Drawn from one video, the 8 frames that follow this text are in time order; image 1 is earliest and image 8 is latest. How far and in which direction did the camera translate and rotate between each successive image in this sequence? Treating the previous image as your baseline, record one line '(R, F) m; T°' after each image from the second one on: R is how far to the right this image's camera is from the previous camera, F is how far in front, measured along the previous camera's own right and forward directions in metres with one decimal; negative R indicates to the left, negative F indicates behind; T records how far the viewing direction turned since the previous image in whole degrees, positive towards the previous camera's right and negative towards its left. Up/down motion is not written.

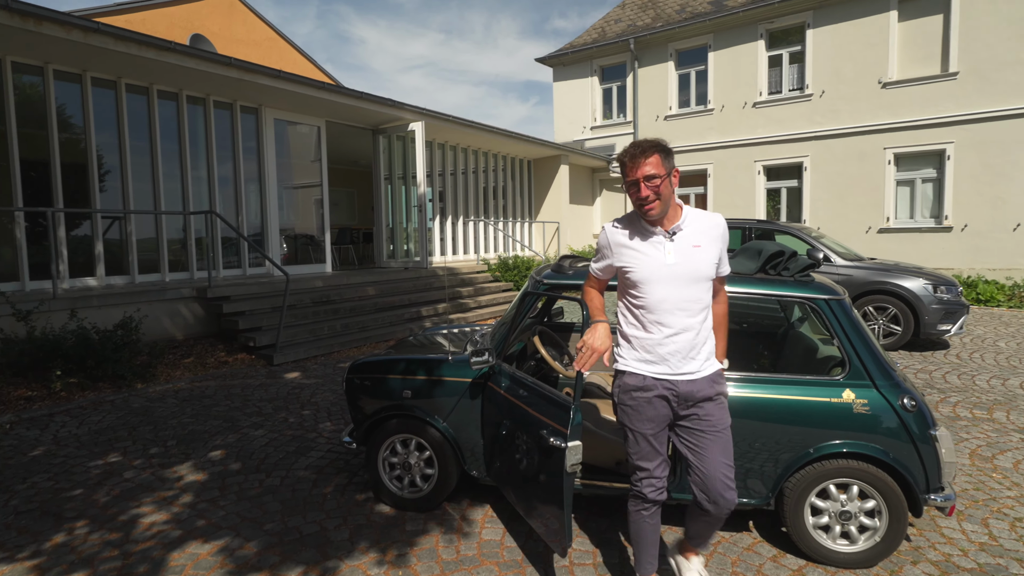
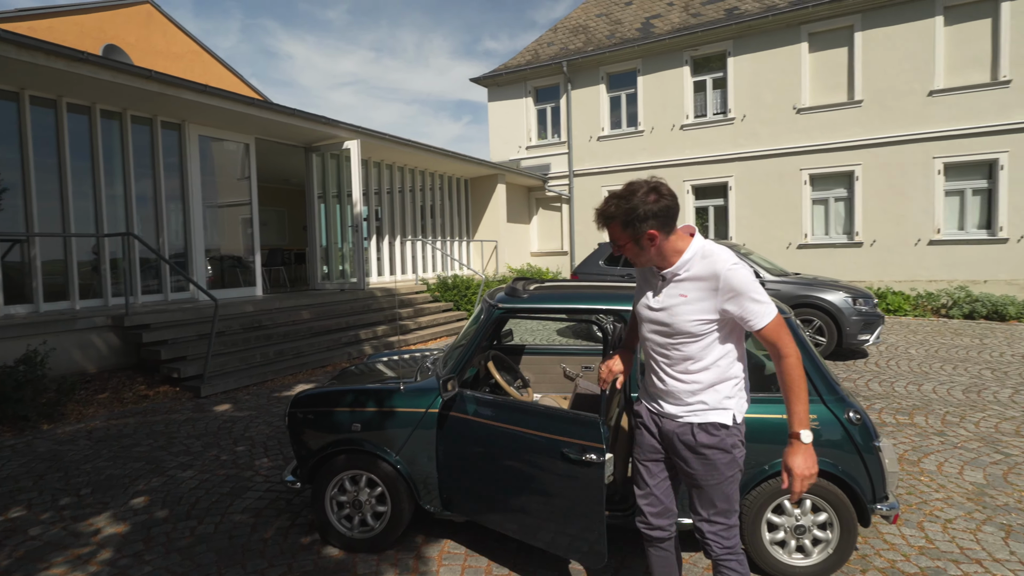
(-0.1, +0.1) m; +6°
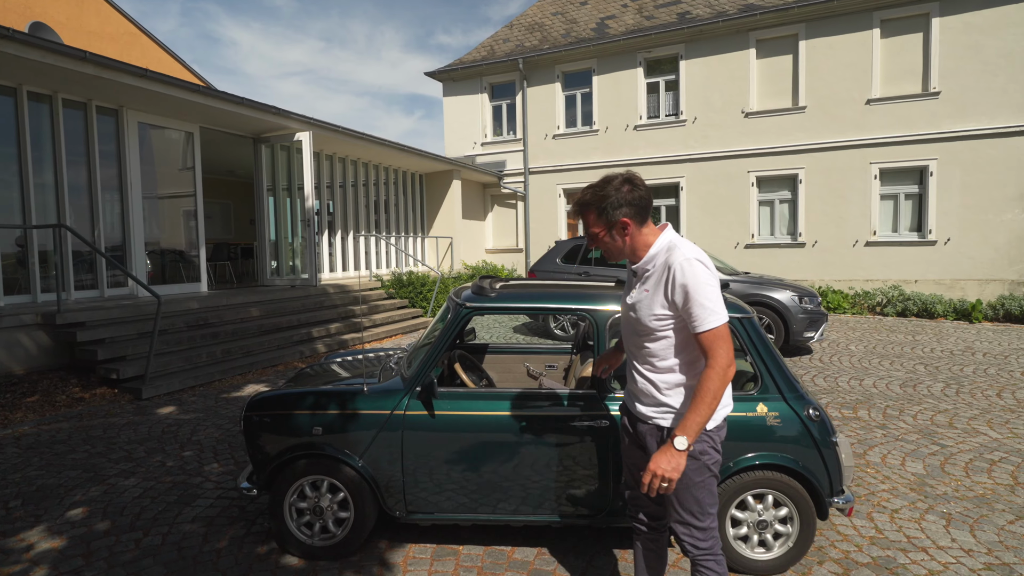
(-0.1, +0.1) m; +5°
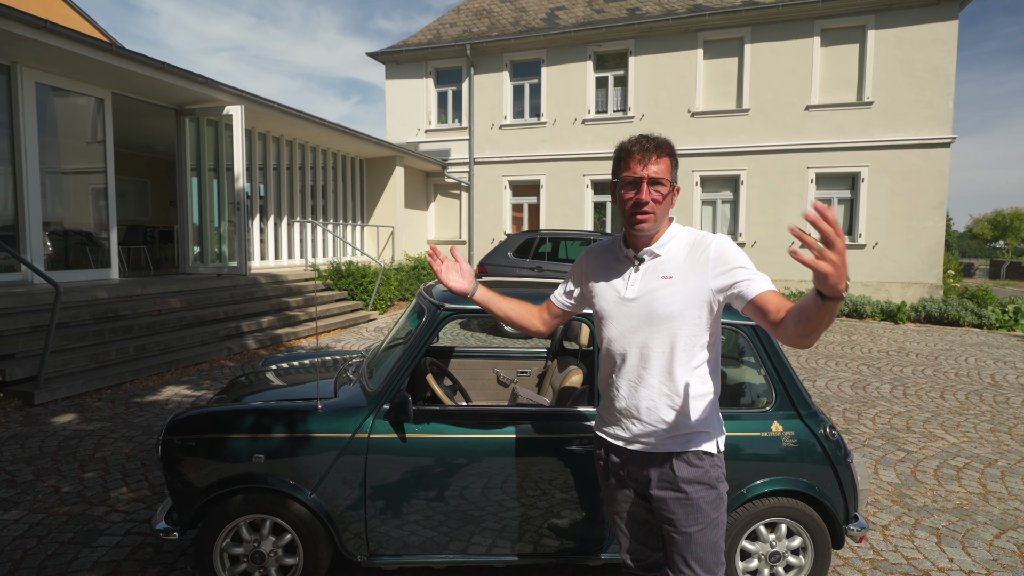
(-0.2, +0.5) m; +6°
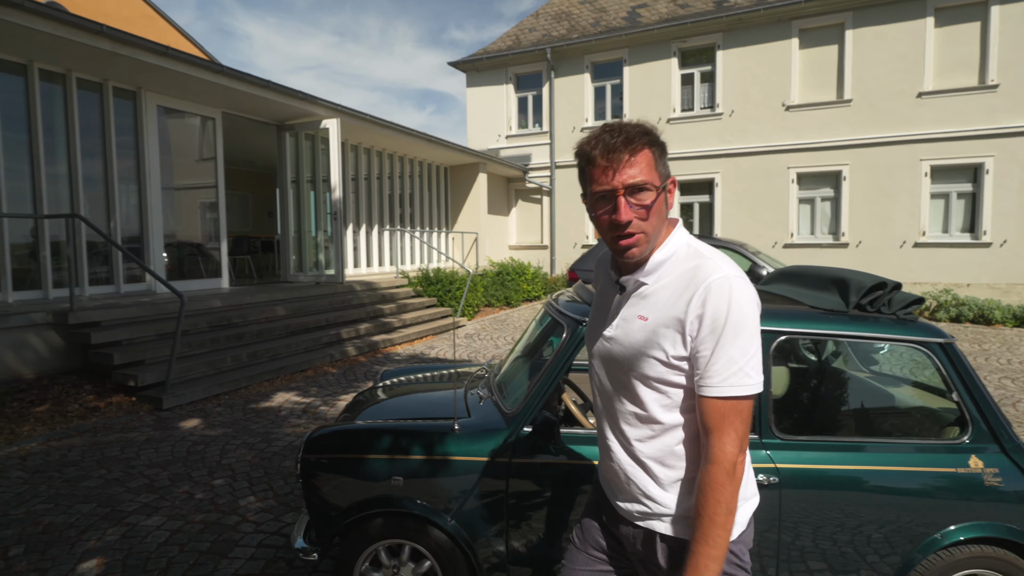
(-0.3, +0.2) m; -7°
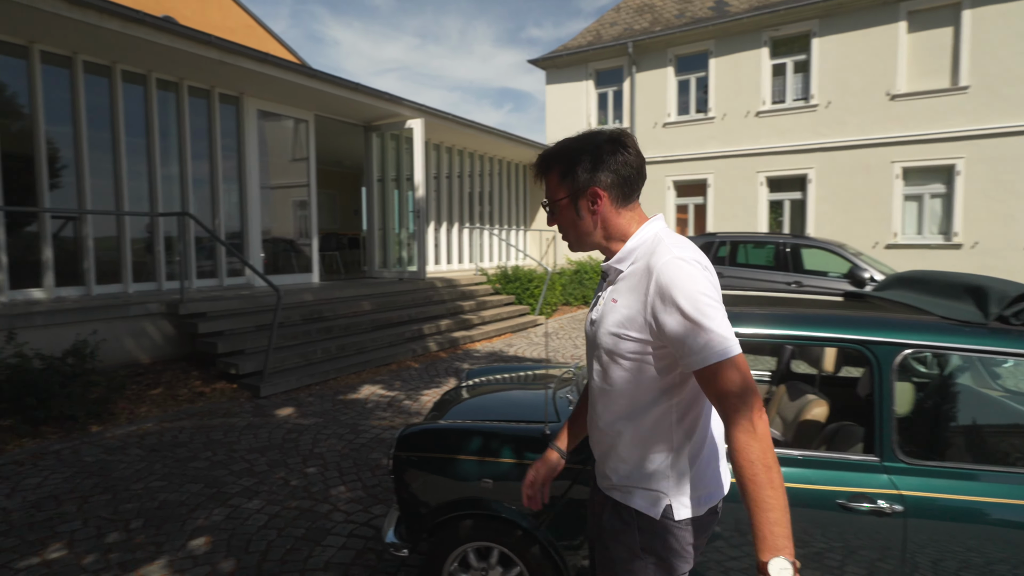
(-0.1, 0.0) m; -7°
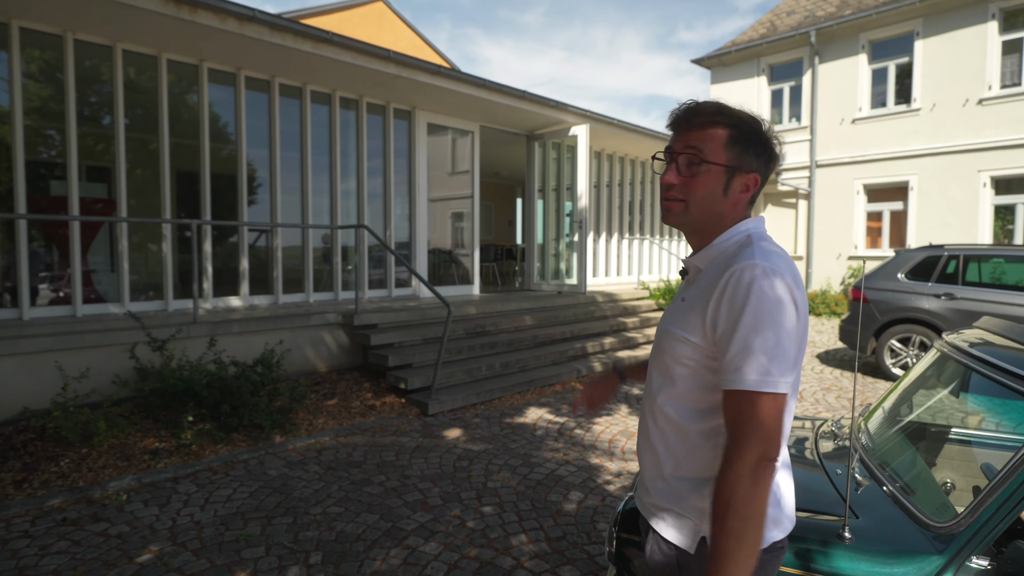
(-0.4, +0.5) m; -14°
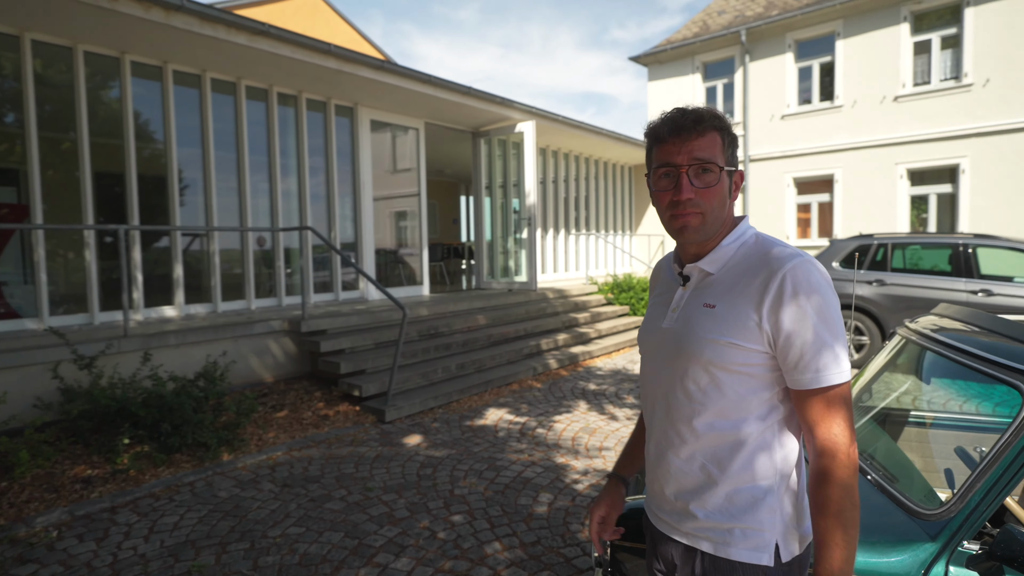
(-0.1, +0.1) m; +6°
